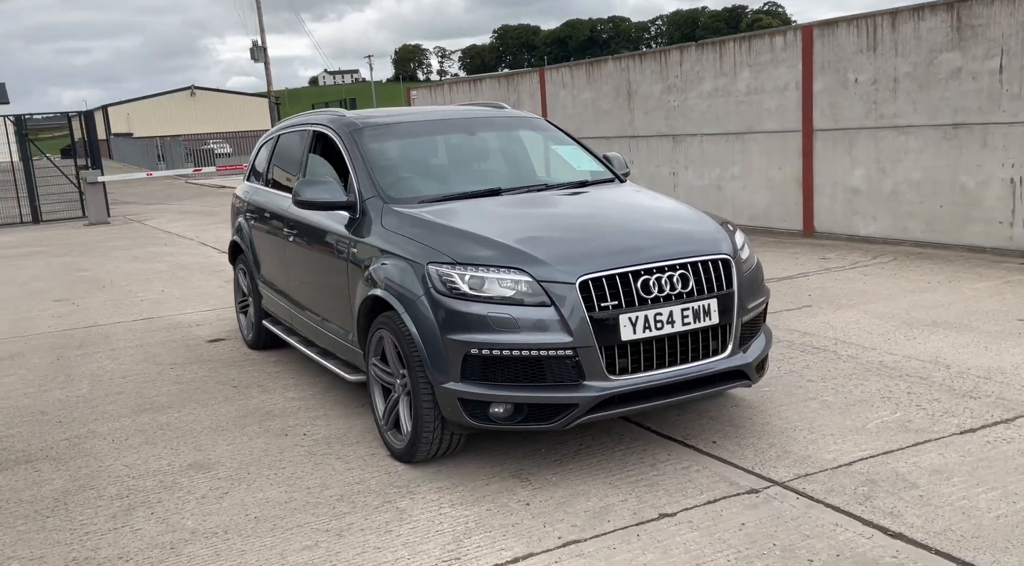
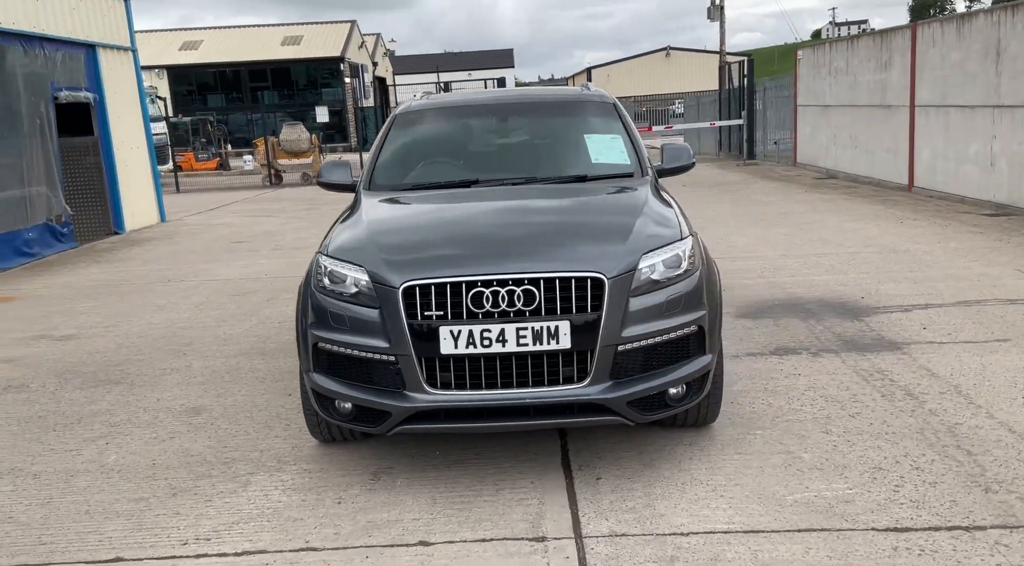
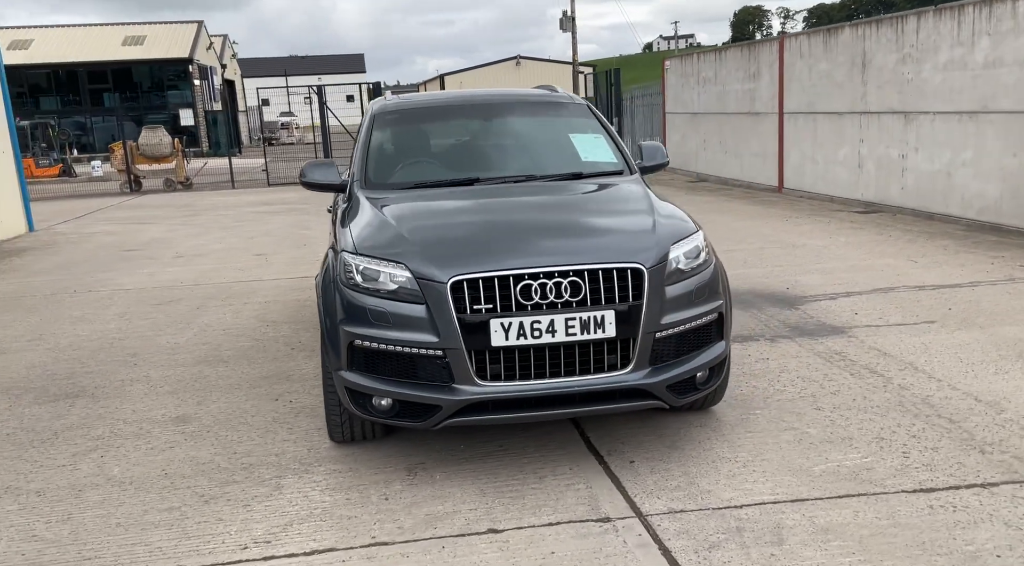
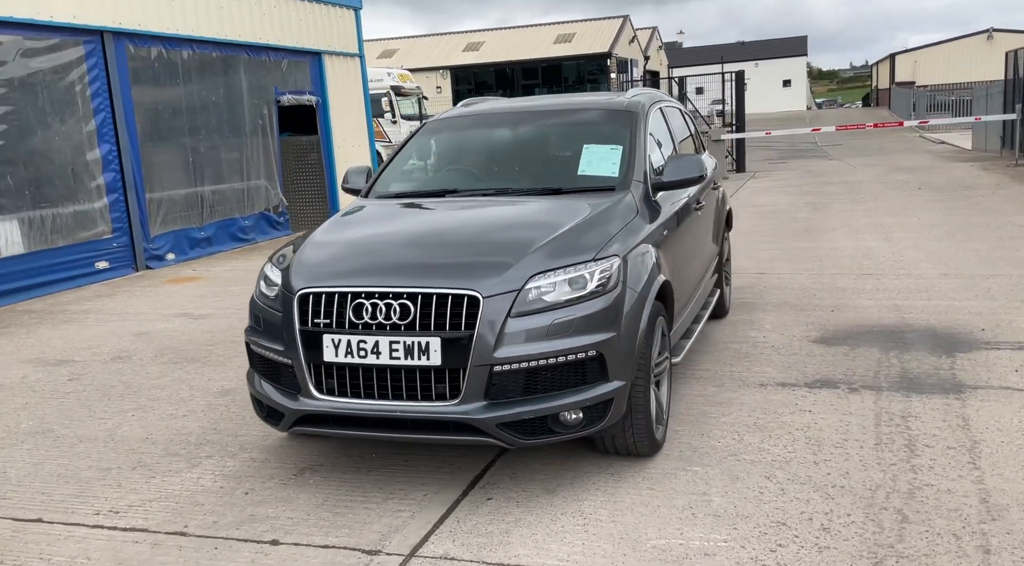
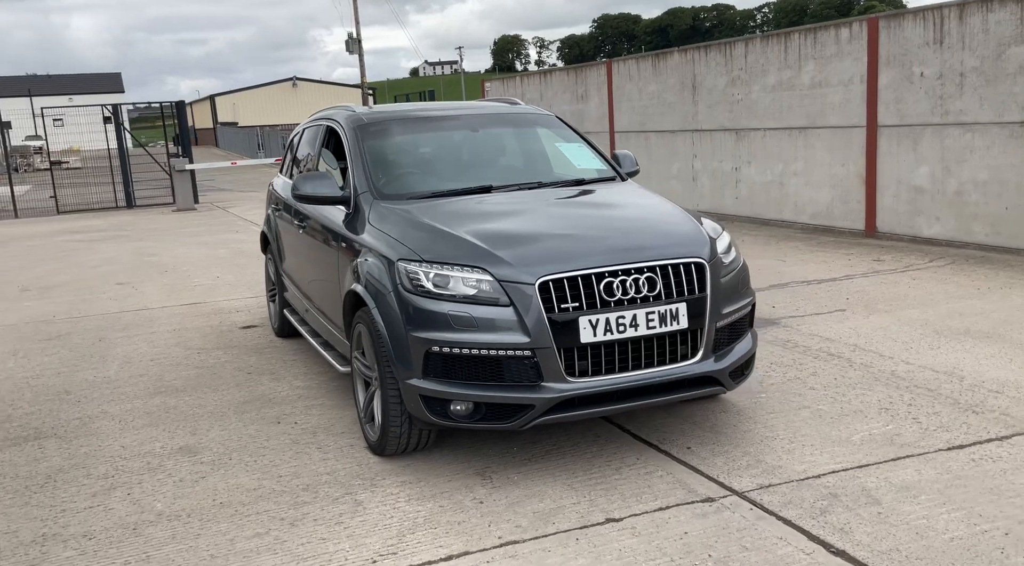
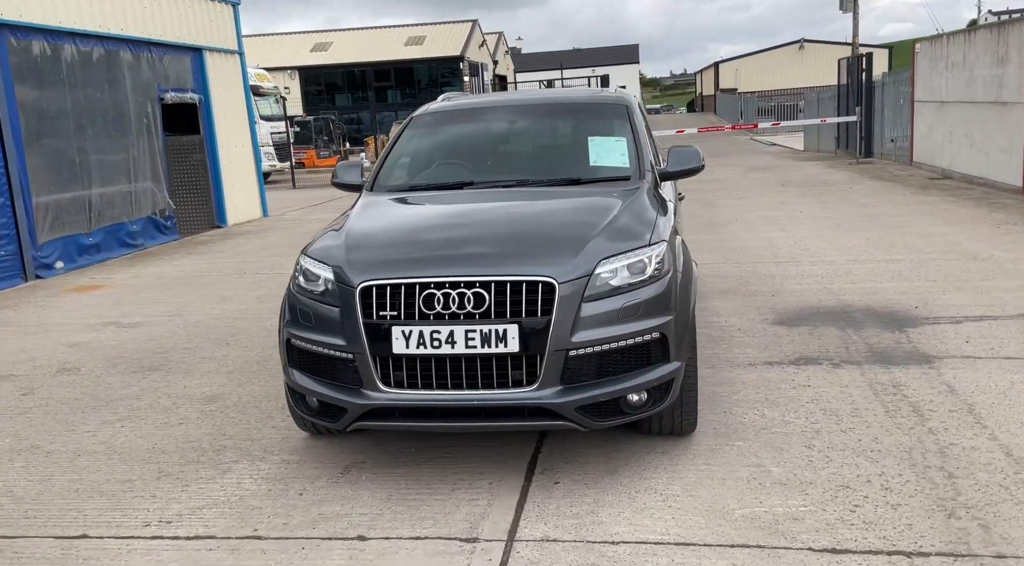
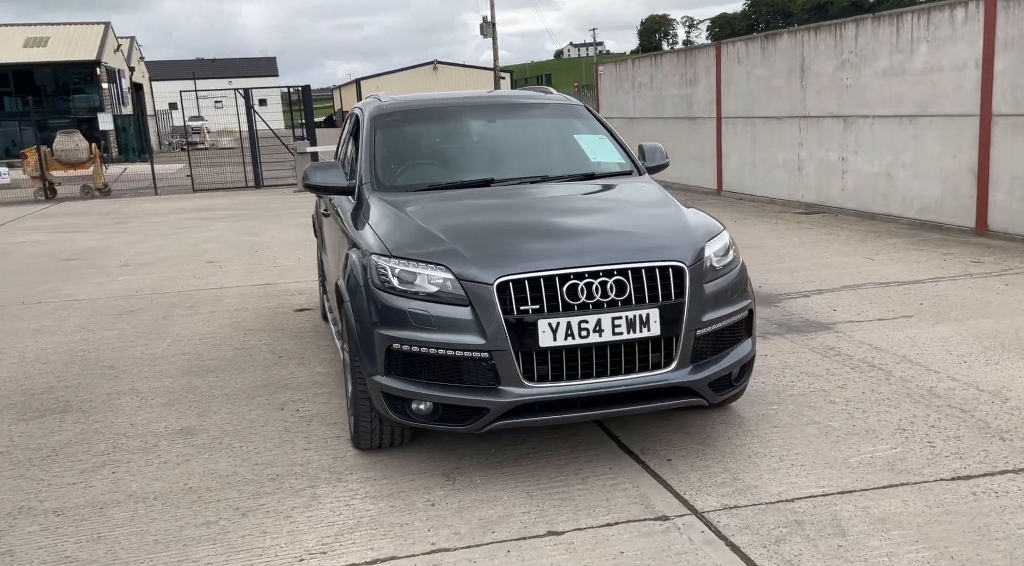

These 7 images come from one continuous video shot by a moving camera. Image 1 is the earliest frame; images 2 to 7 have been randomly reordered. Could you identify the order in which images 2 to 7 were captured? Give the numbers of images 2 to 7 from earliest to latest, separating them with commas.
5, 7, 3, 2, 6, 4
